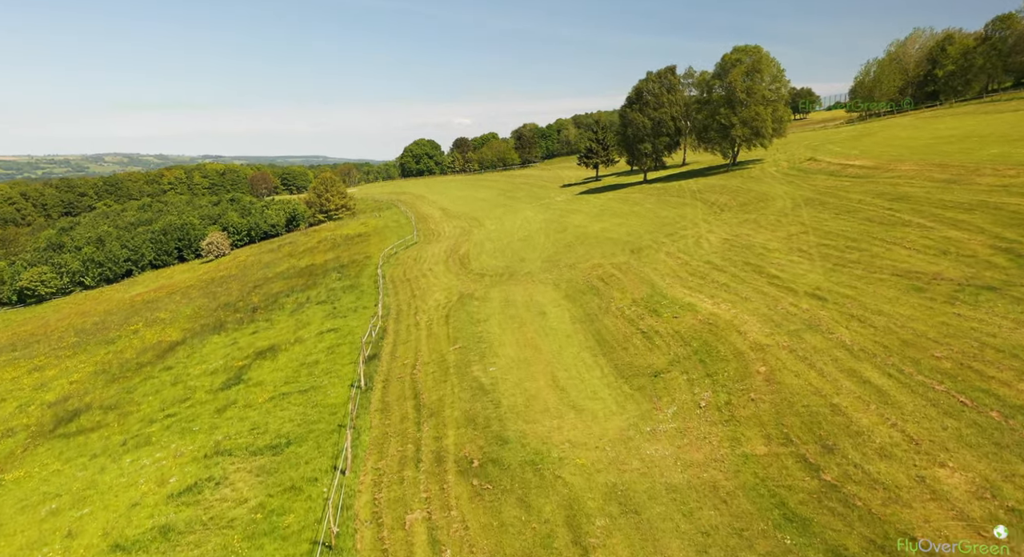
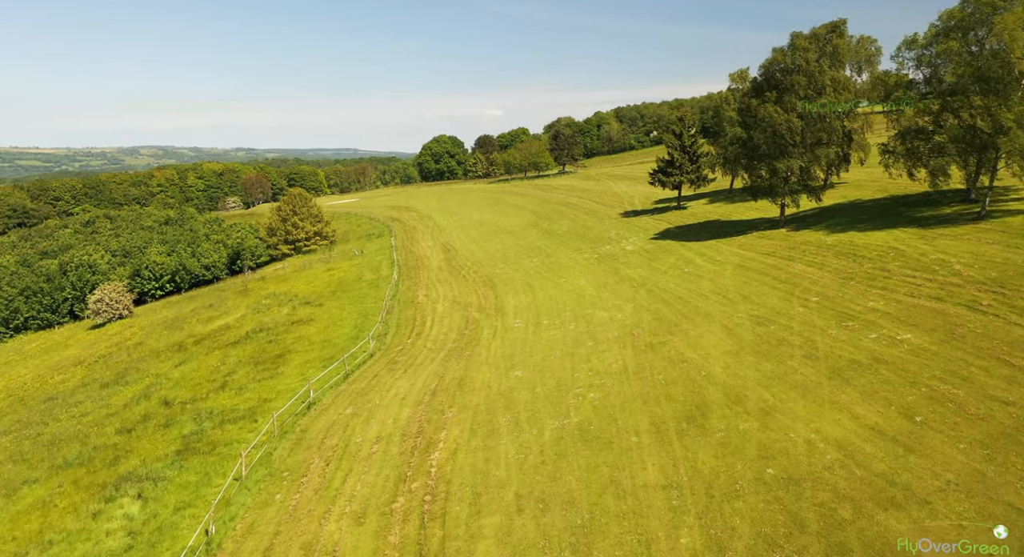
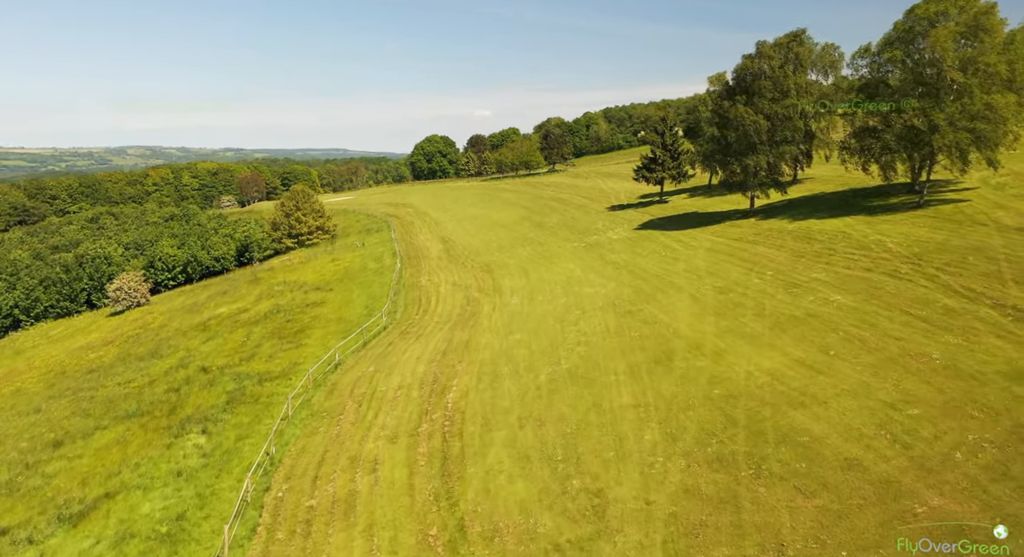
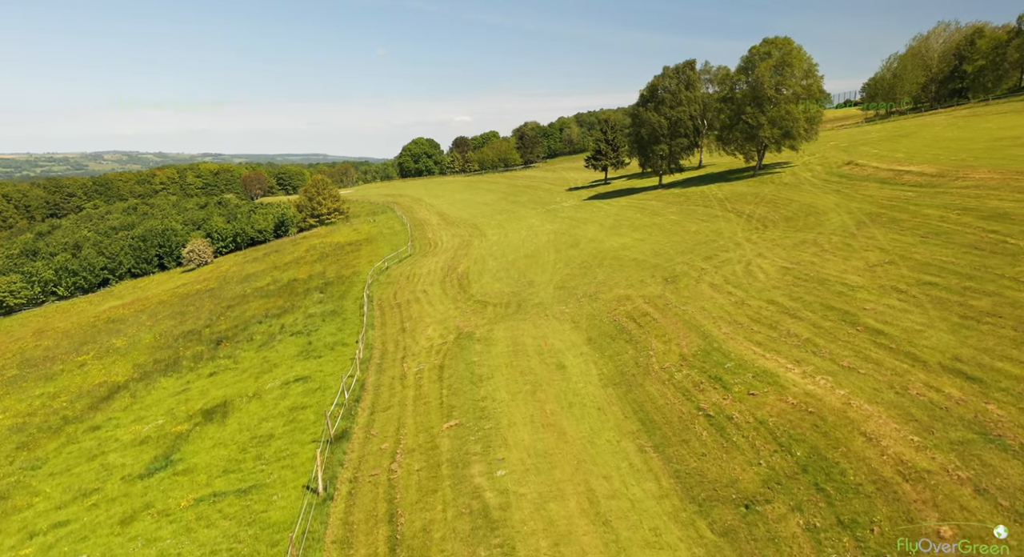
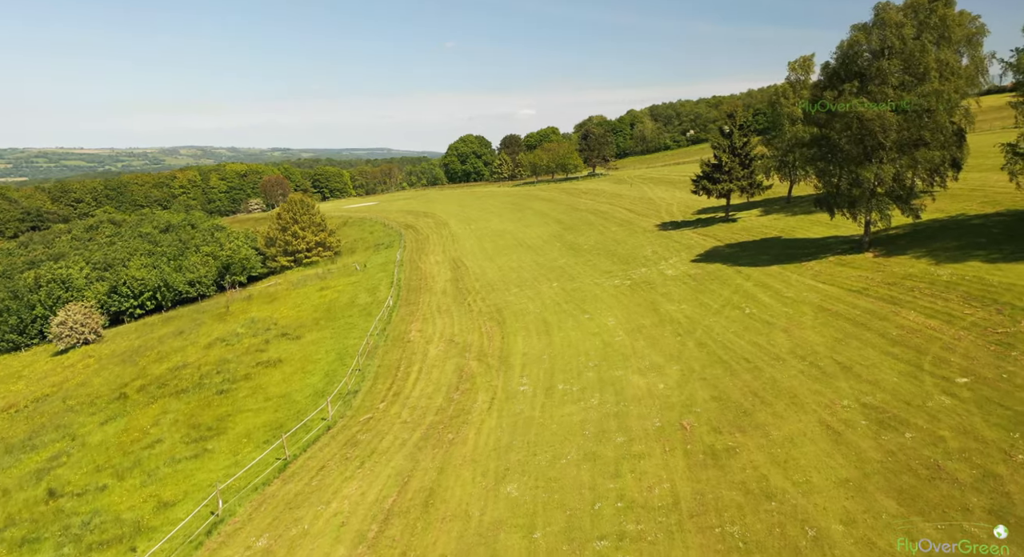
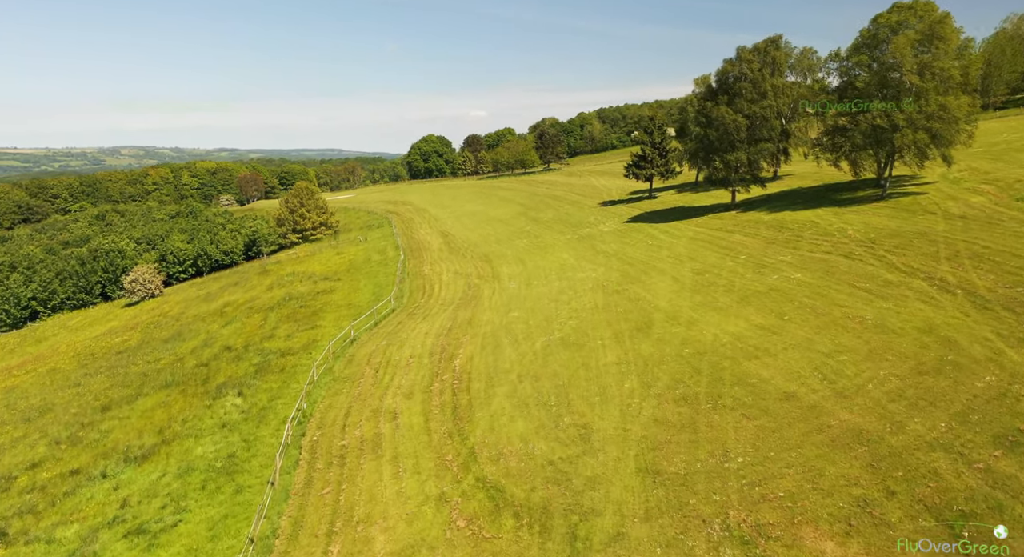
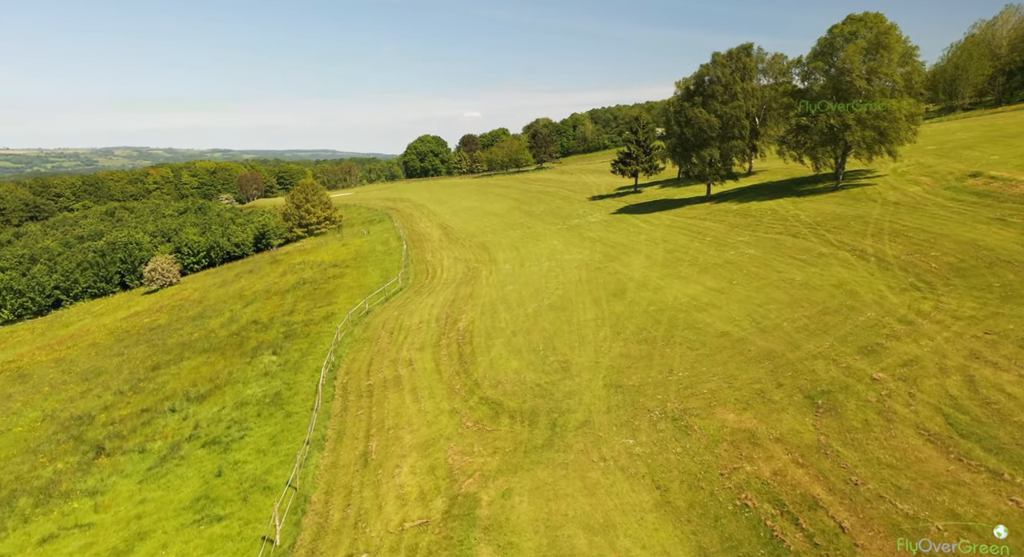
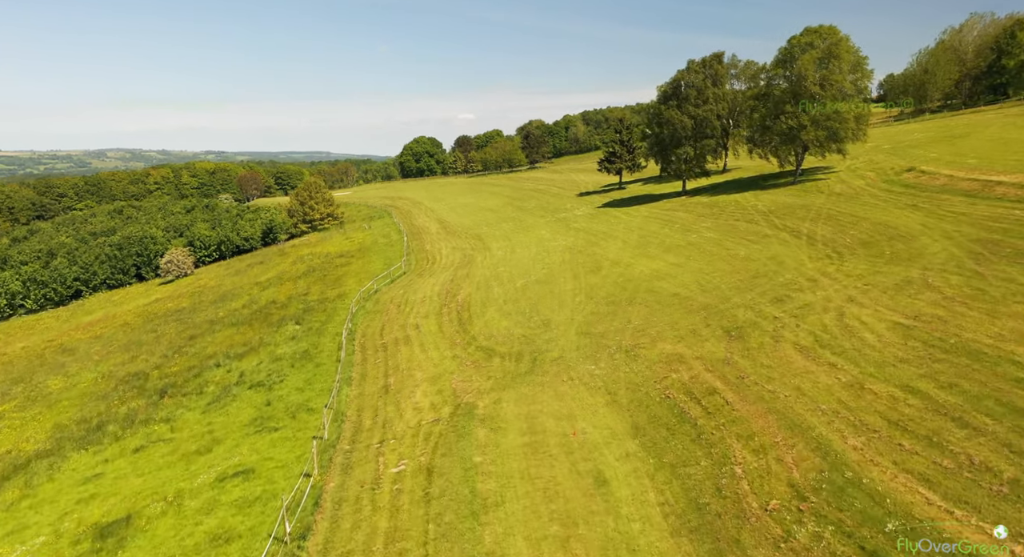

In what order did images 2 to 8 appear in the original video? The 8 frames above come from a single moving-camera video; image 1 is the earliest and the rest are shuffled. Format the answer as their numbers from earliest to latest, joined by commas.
4, 8, 7, 6, 3, 2, 5
